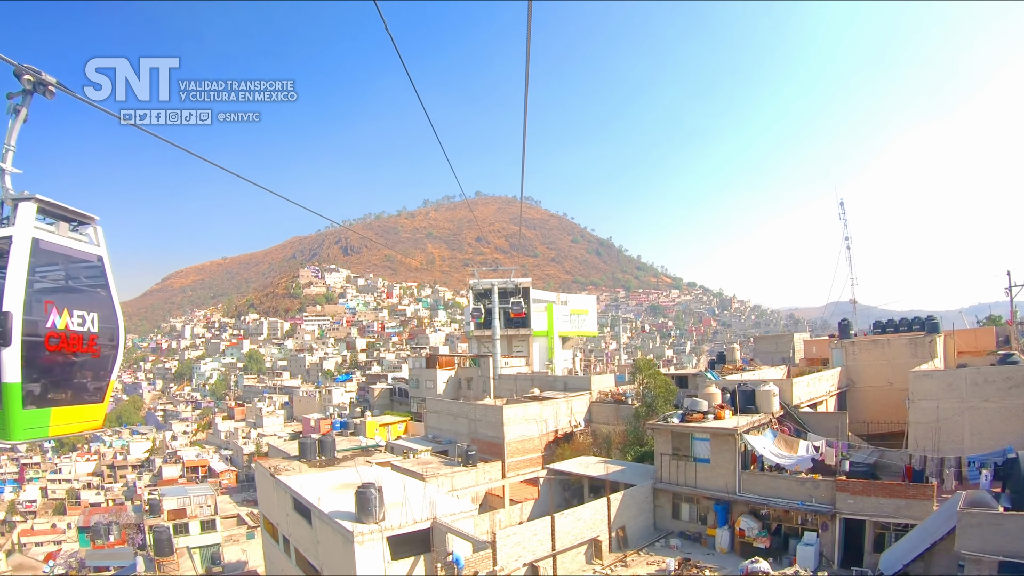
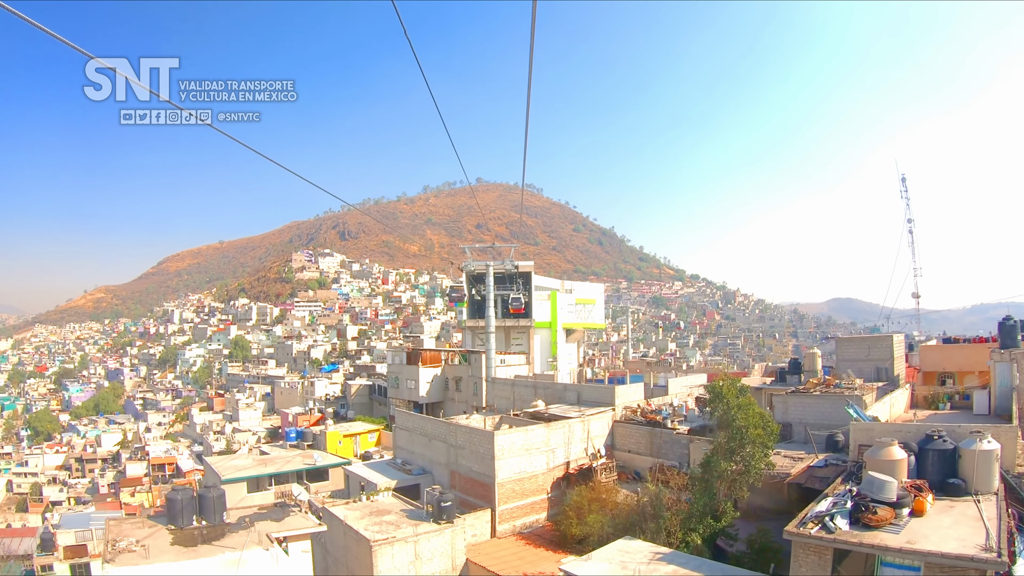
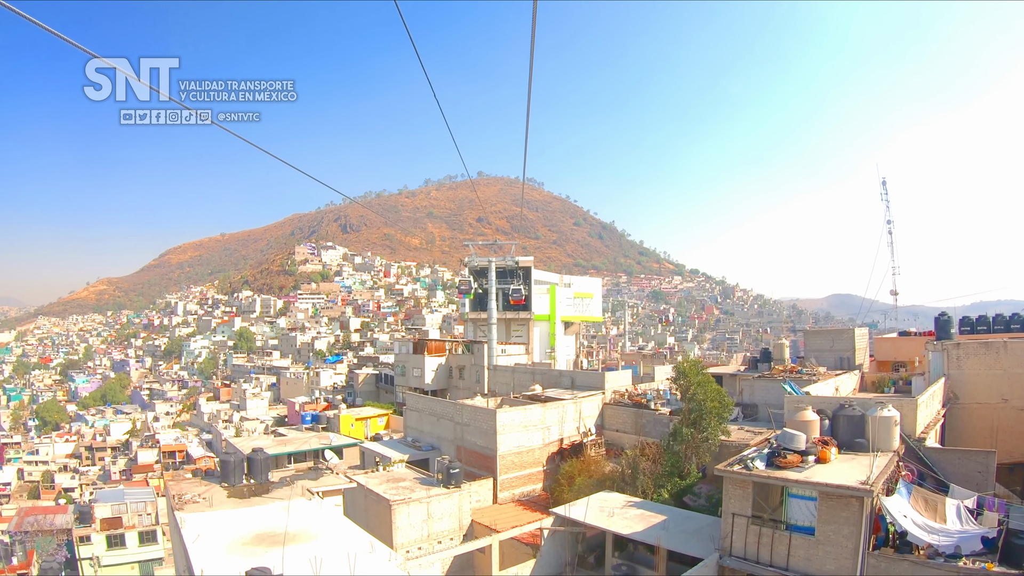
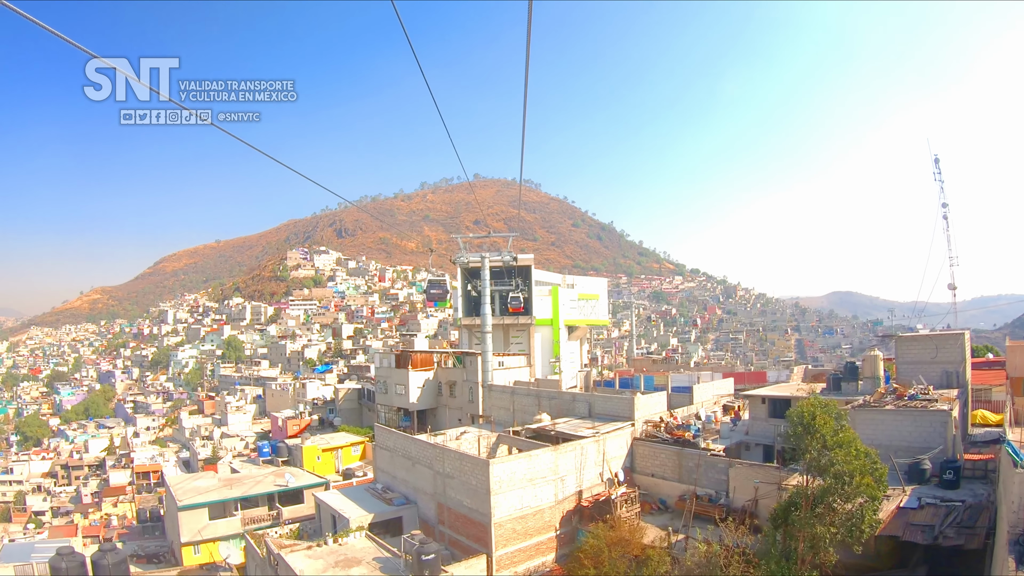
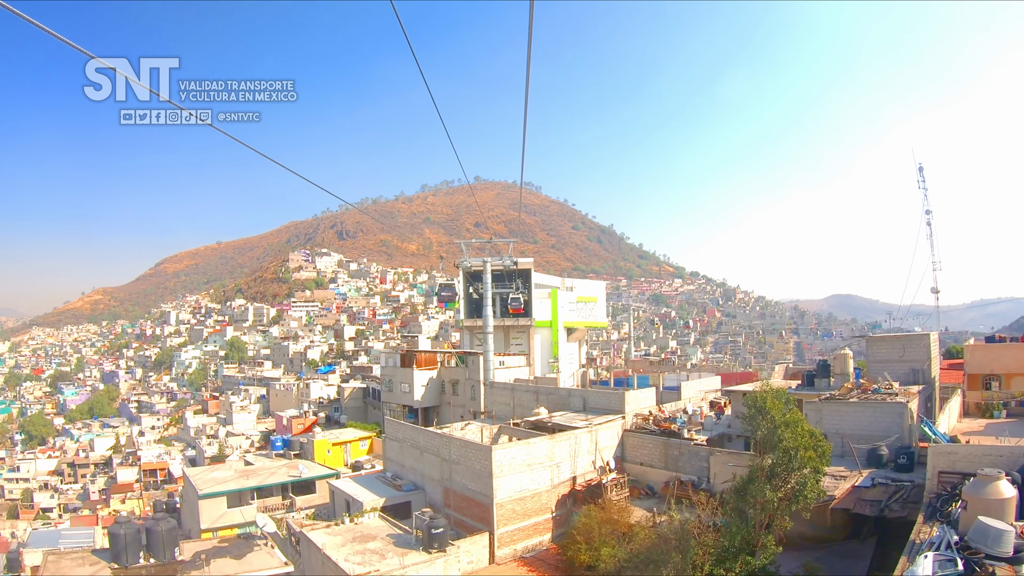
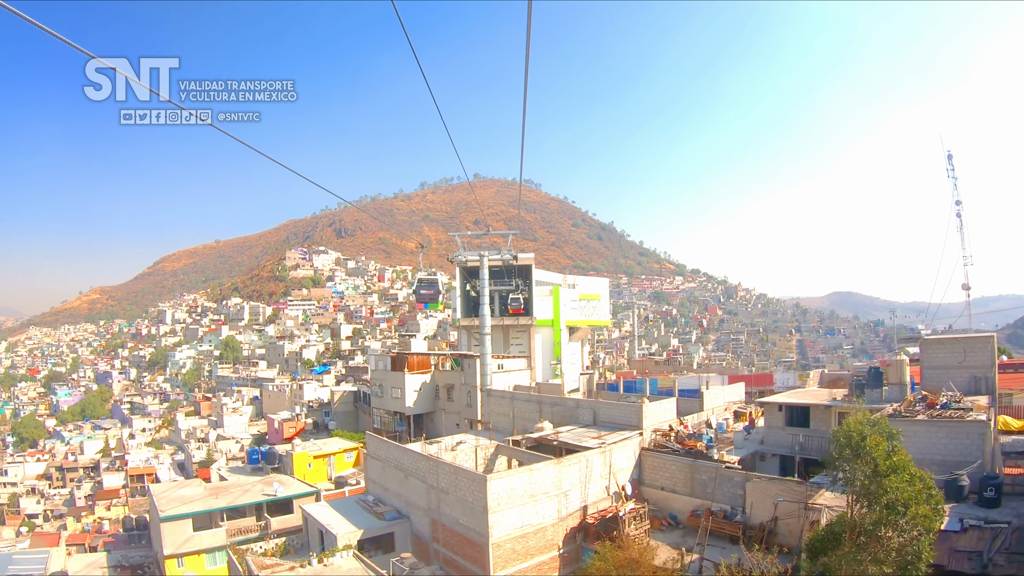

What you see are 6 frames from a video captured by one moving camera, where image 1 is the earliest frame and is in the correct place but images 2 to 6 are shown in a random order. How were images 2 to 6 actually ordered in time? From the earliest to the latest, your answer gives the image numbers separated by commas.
3, 2, 5, 4, 6
